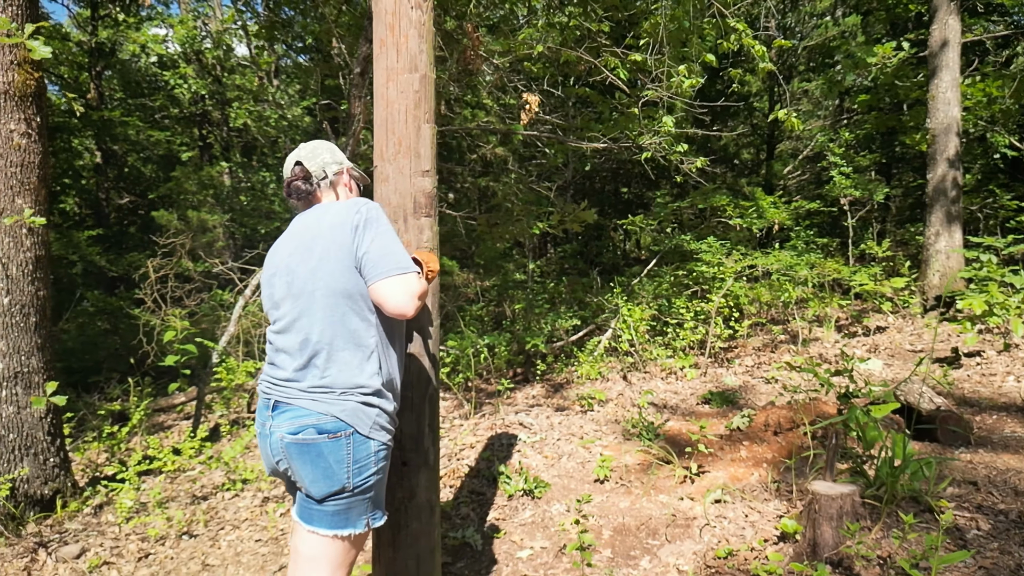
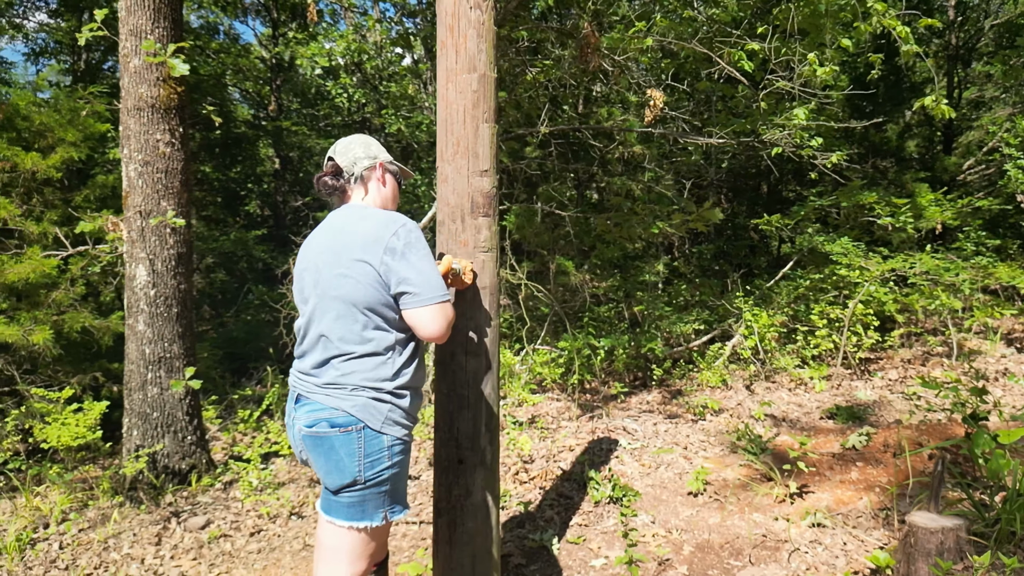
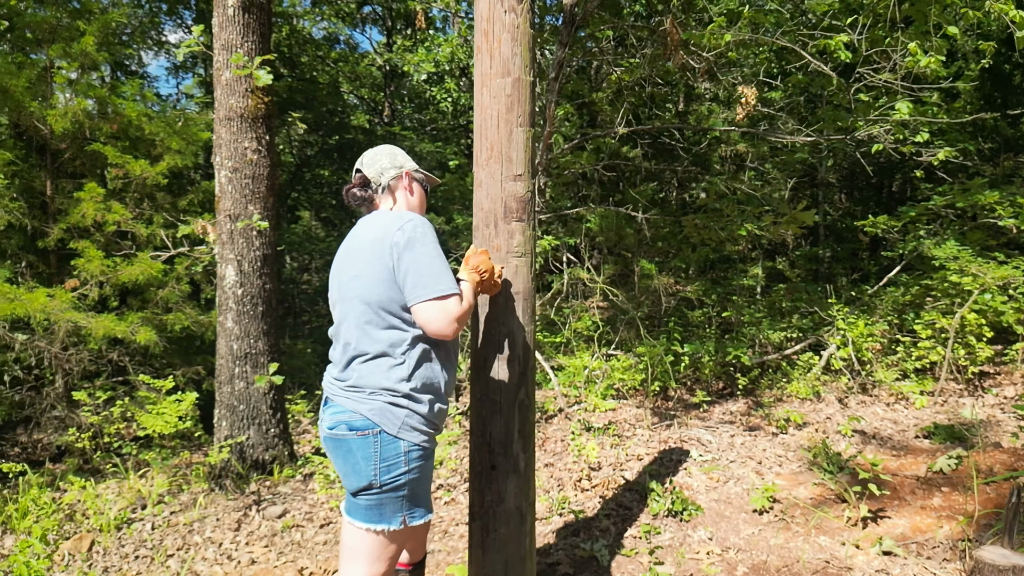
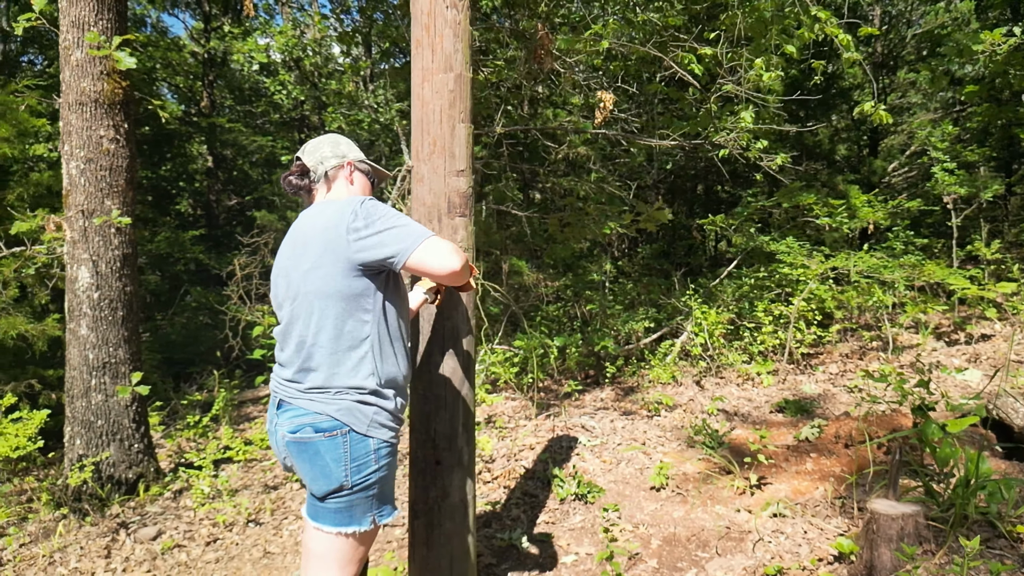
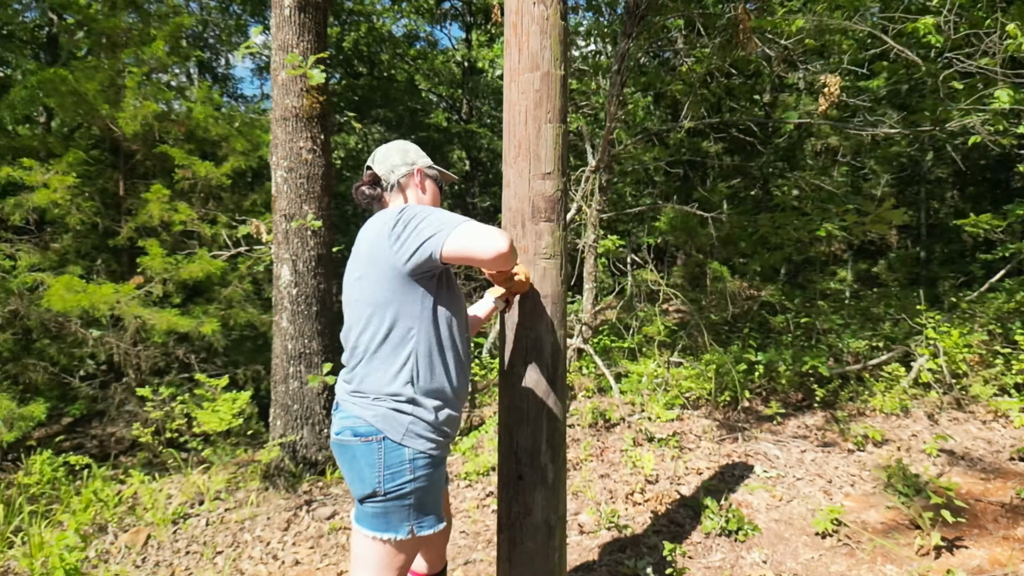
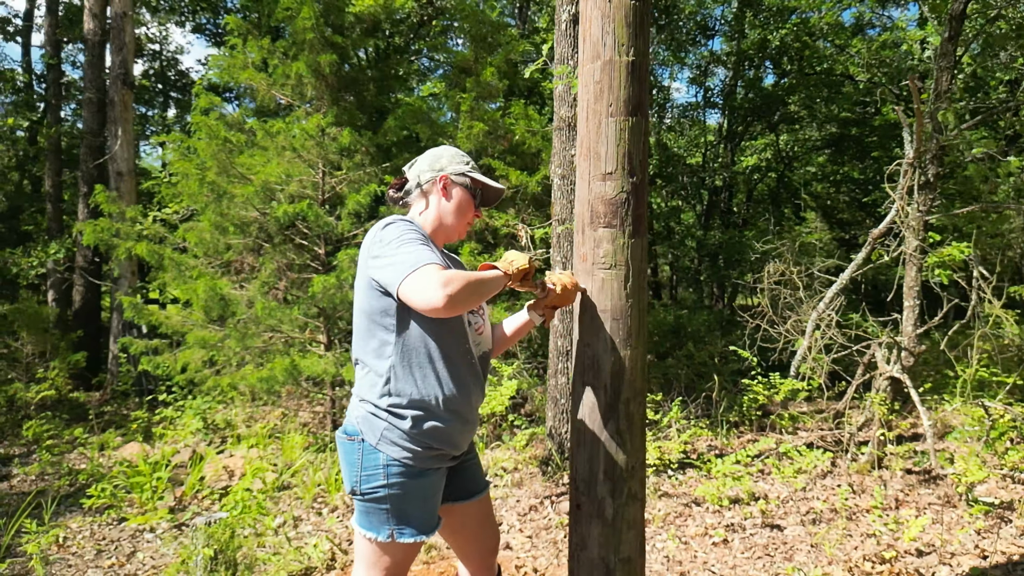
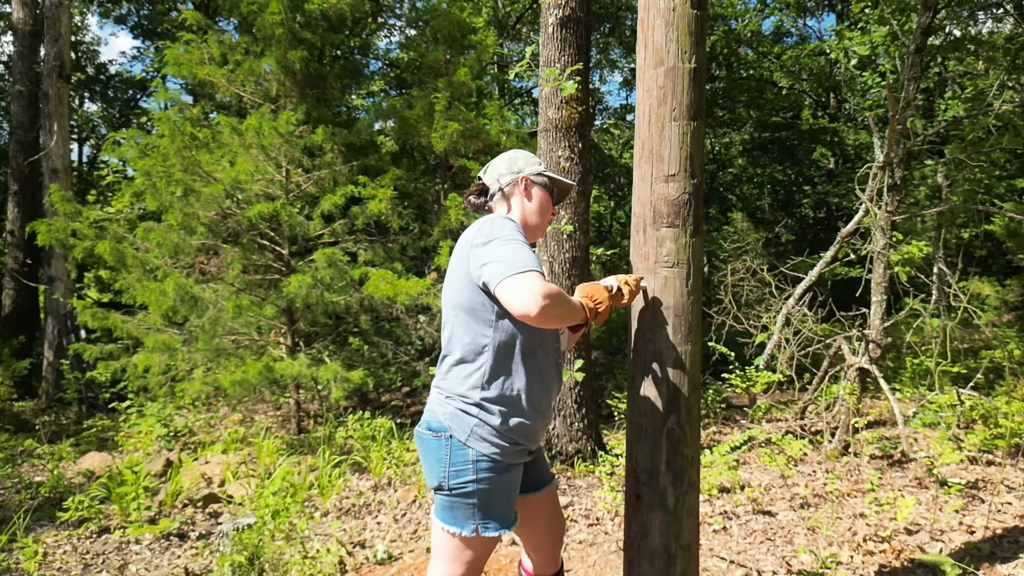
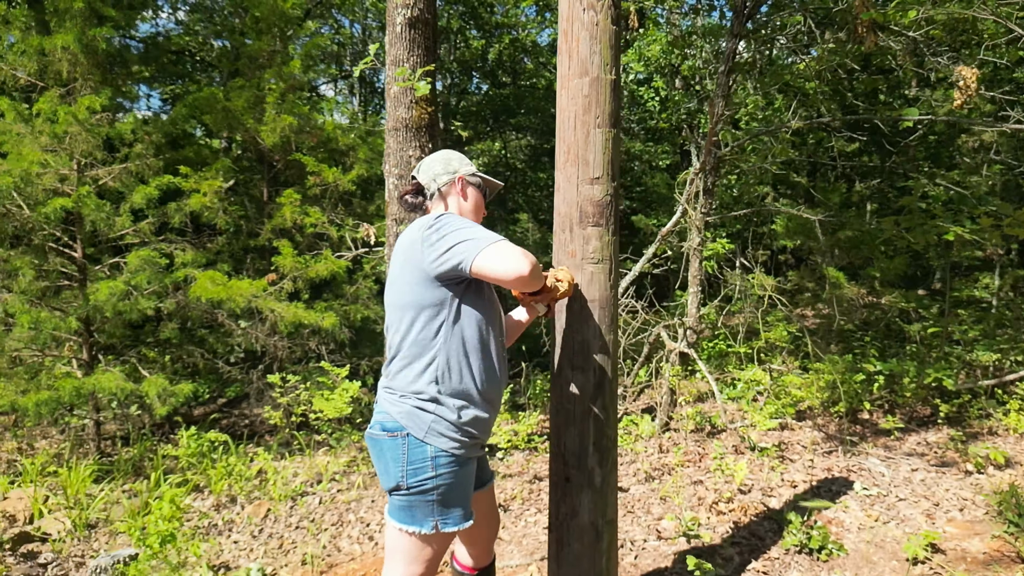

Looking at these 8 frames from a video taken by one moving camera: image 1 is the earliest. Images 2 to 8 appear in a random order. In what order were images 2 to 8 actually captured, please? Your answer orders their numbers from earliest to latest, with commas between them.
4, 2, 3, 5, 8, 7, 6
